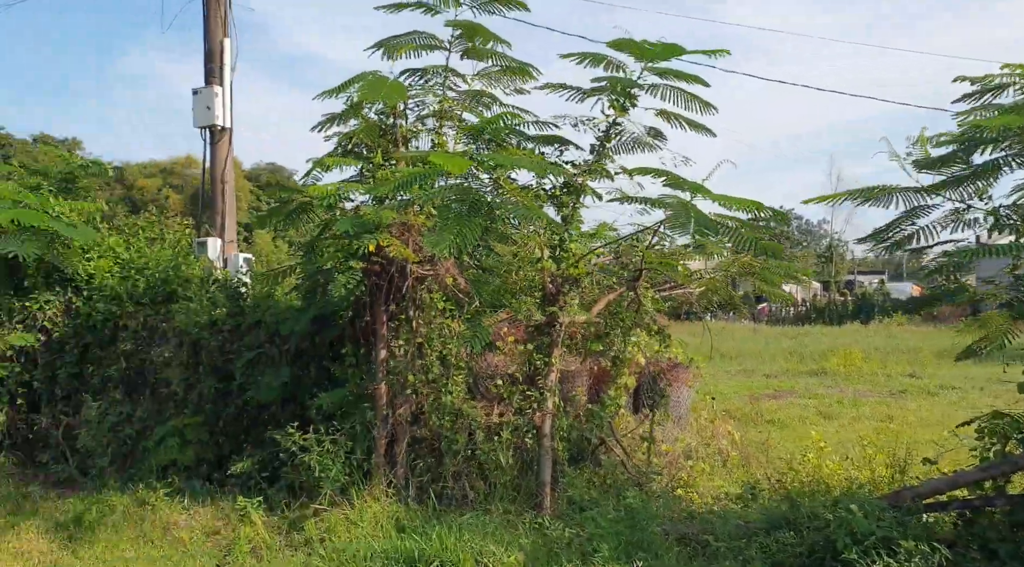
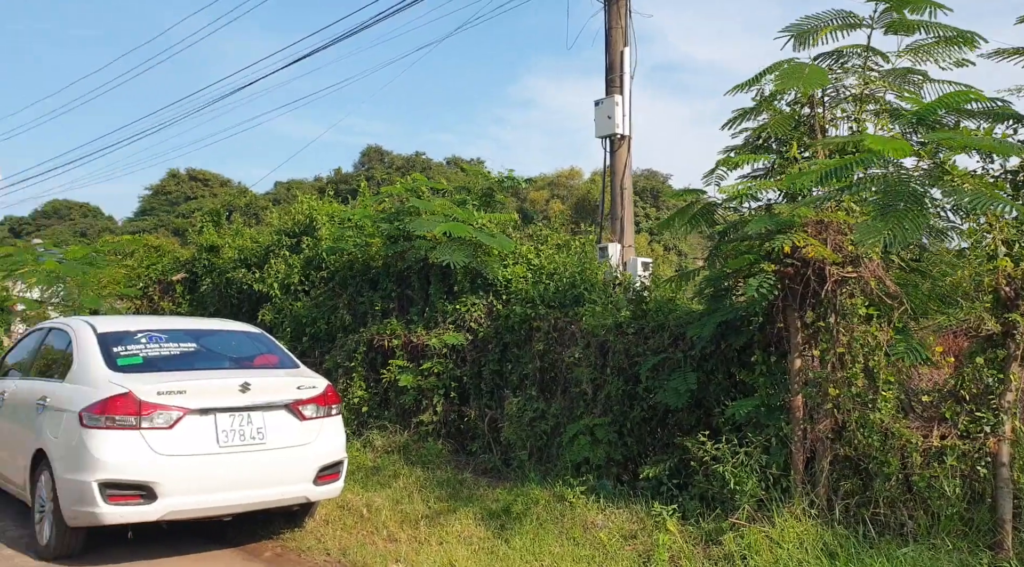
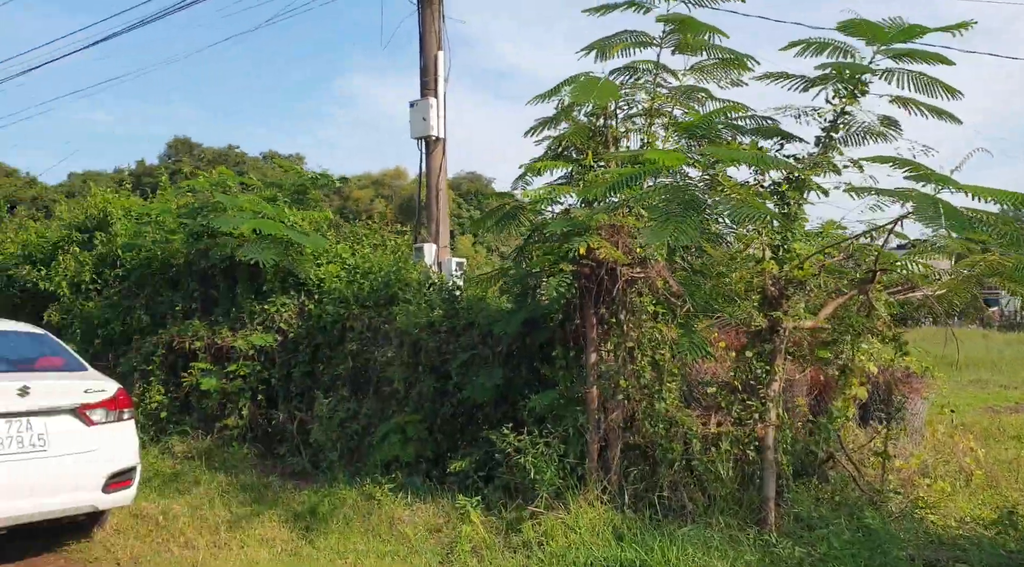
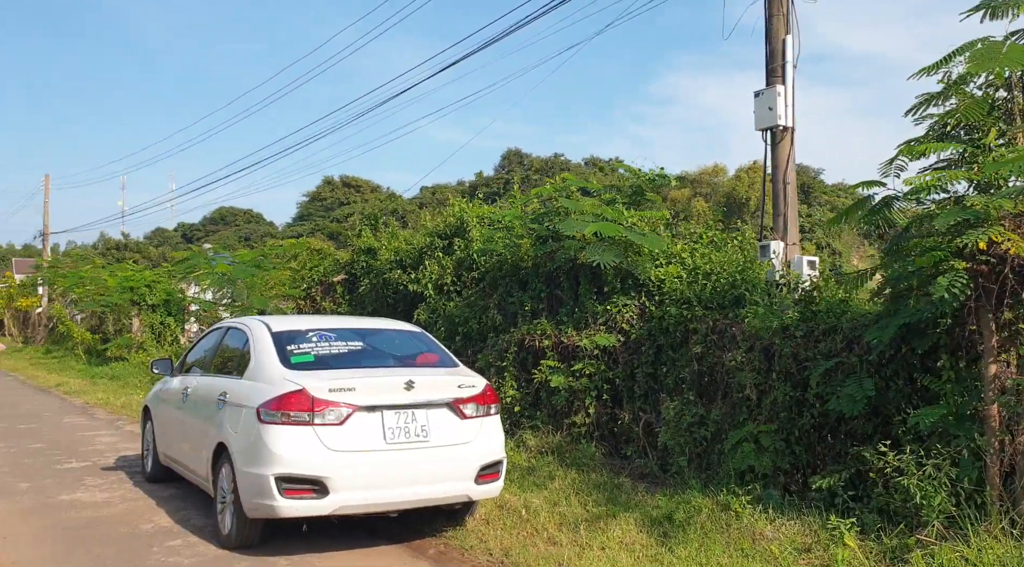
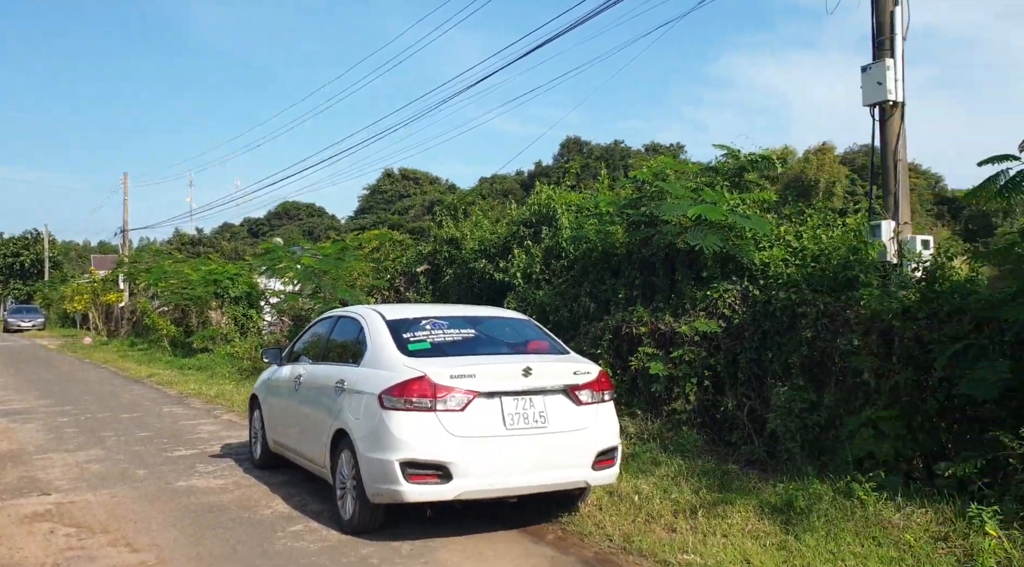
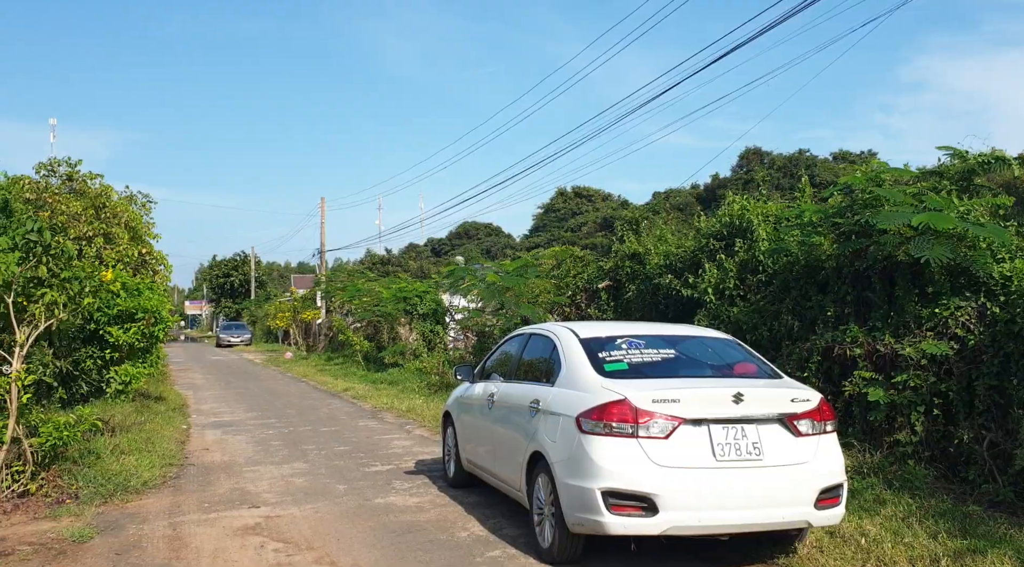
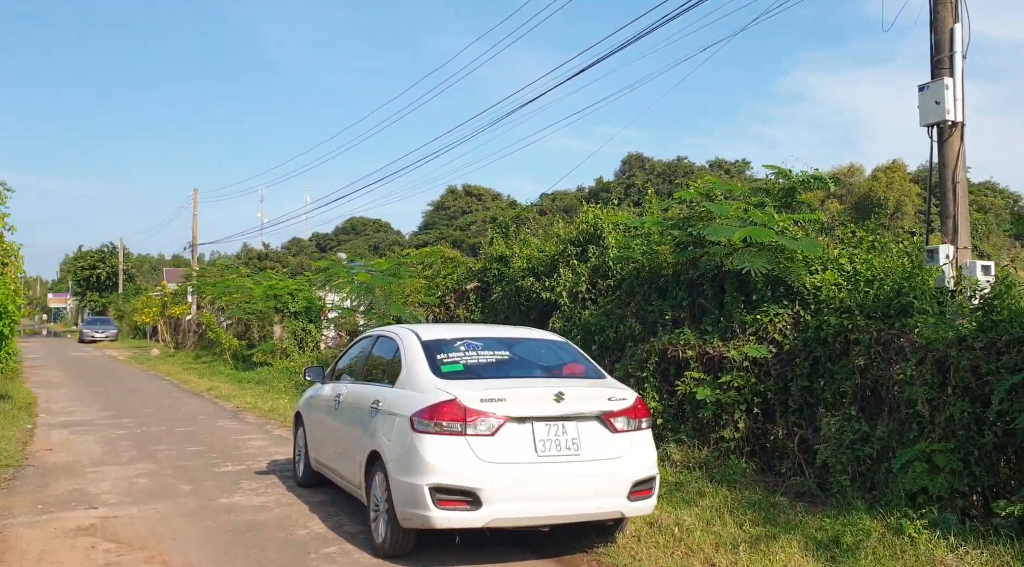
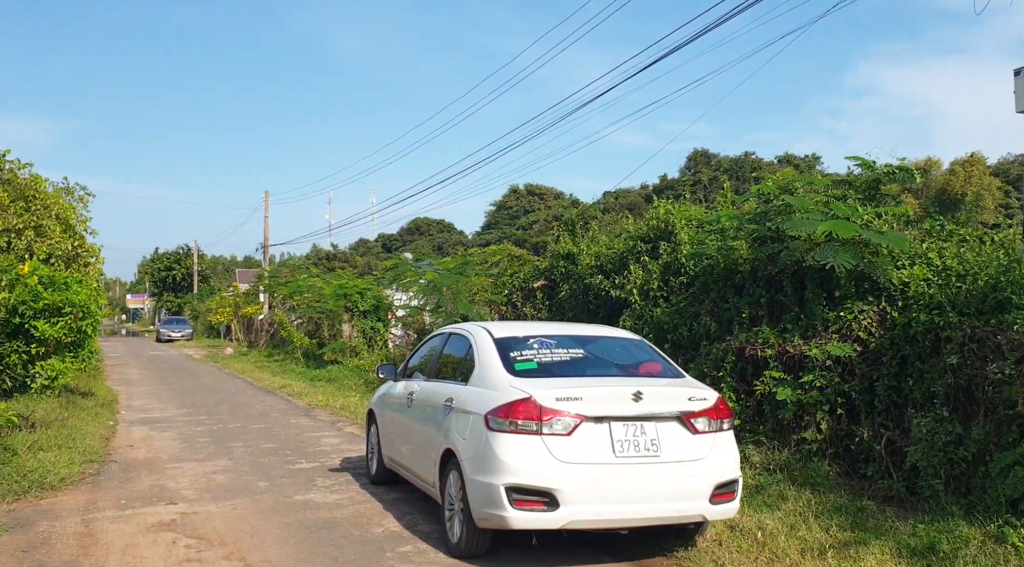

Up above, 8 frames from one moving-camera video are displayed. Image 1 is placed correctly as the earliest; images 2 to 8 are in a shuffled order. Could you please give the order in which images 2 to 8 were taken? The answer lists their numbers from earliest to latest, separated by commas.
3, 2, 4, 7, 8, 6, 5
